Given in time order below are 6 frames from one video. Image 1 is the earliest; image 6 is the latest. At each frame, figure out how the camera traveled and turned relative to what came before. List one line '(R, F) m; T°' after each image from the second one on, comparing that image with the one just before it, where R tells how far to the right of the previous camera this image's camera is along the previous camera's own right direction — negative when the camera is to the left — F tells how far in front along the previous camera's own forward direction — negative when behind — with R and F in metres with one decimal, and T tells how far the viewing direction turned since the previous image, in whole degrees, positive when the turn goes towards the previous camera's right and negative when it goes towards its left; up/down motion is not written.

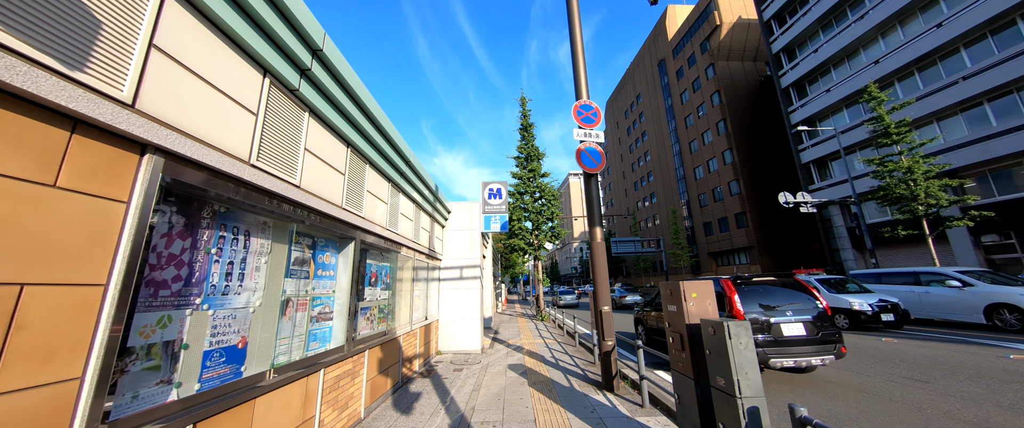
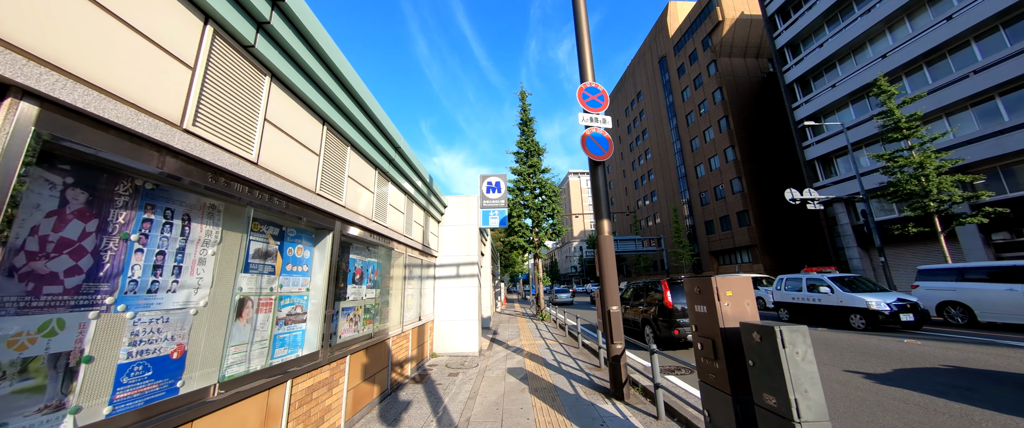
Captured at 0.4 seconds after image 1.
(0.0, +0.4) m; 0°
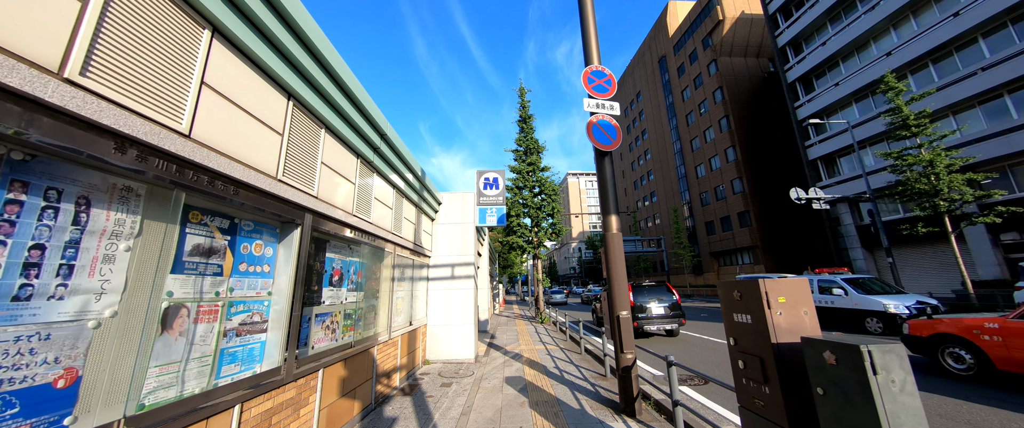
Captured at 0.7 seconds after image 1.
(0.0, +0.5) m; 0°
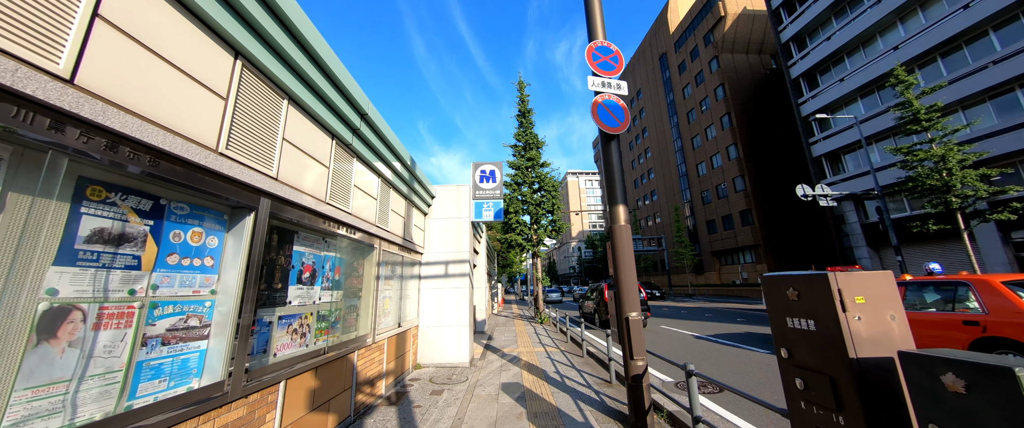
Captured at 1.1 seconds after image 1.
(0.0, +0.4) m; 0°
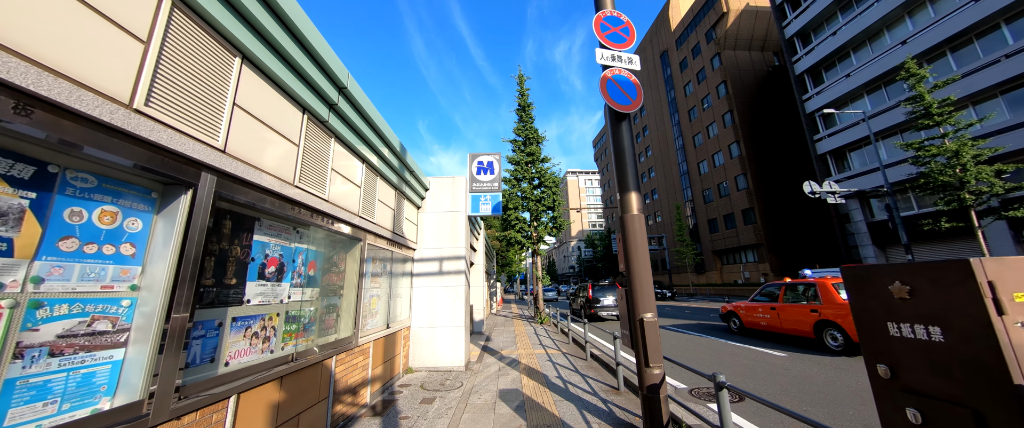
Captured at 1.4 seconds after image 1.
(0.0, +0.4) m; 0°
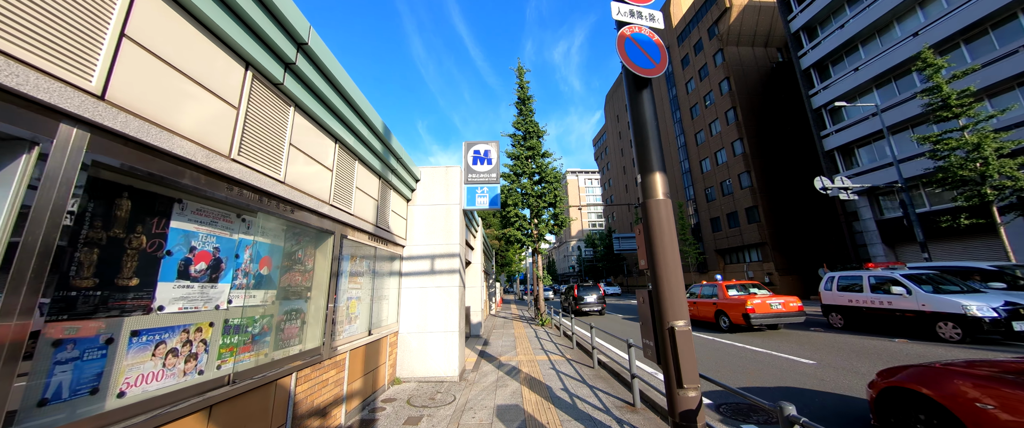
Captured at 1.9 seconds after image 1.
(0.0, +0.6) m; 0°
